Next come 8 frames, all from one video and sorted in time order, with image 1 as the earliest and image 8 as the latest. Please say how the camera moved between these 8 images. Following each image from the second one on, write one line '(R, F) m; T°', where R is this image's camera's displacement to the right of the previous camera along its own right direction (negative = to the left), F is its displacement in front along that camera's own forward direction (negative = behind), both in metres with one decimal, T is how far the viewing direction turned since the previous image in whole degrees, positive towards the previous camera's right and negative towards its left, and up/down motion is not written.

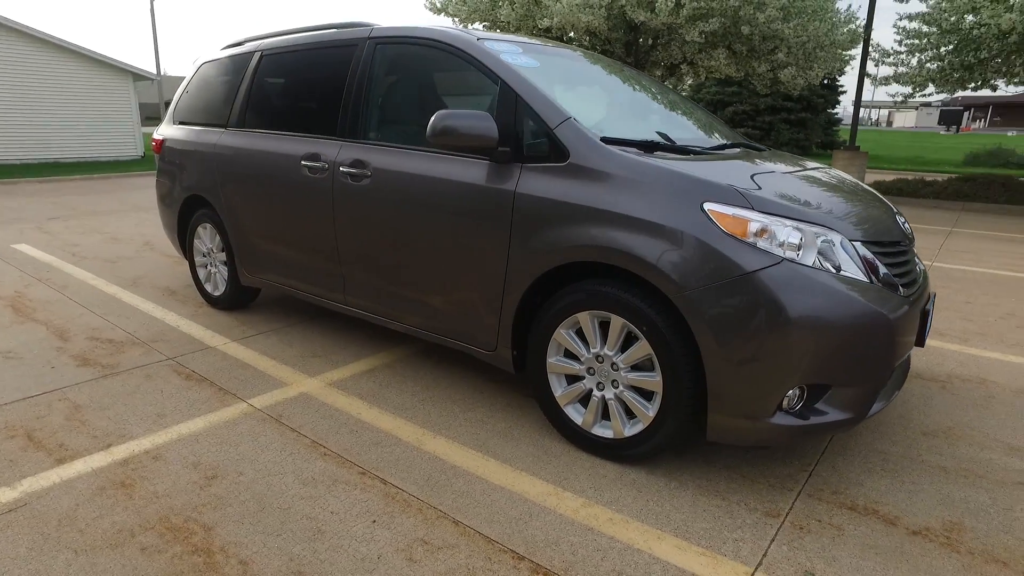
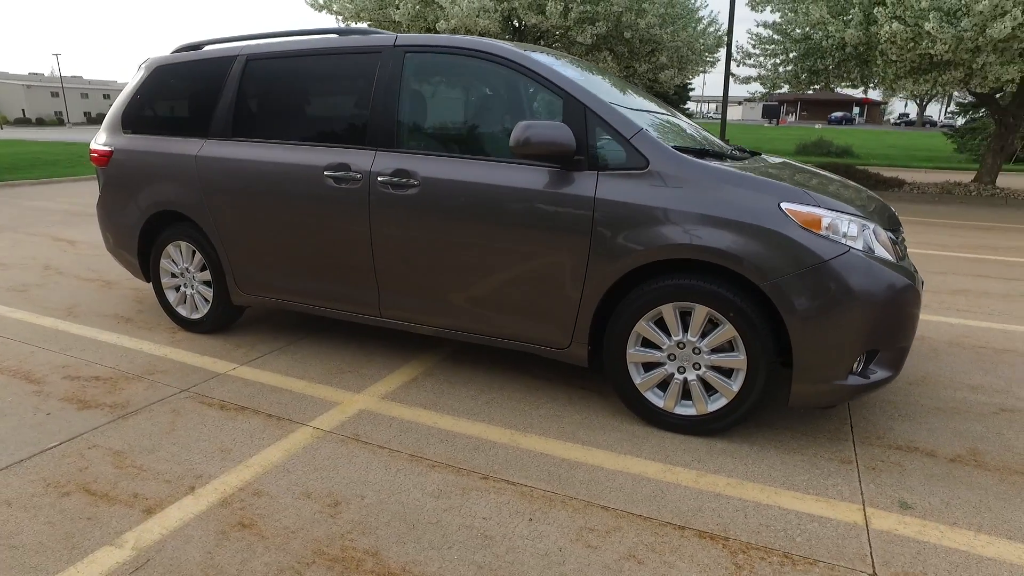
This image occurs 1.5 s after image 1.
(-1.1, 0.0) m; +13°
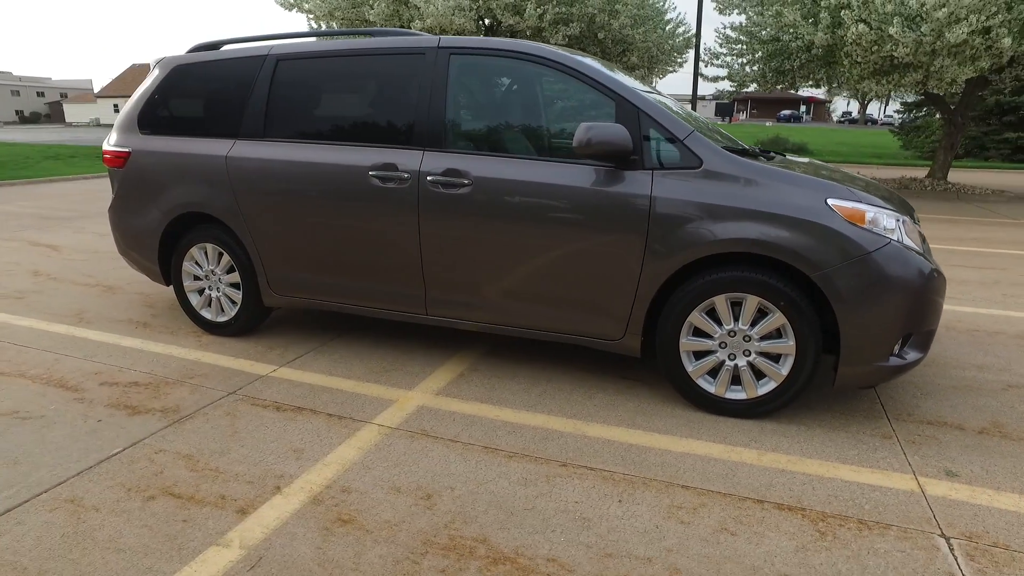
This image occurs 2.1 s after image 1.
(-0.6, -0.1) m; +4°
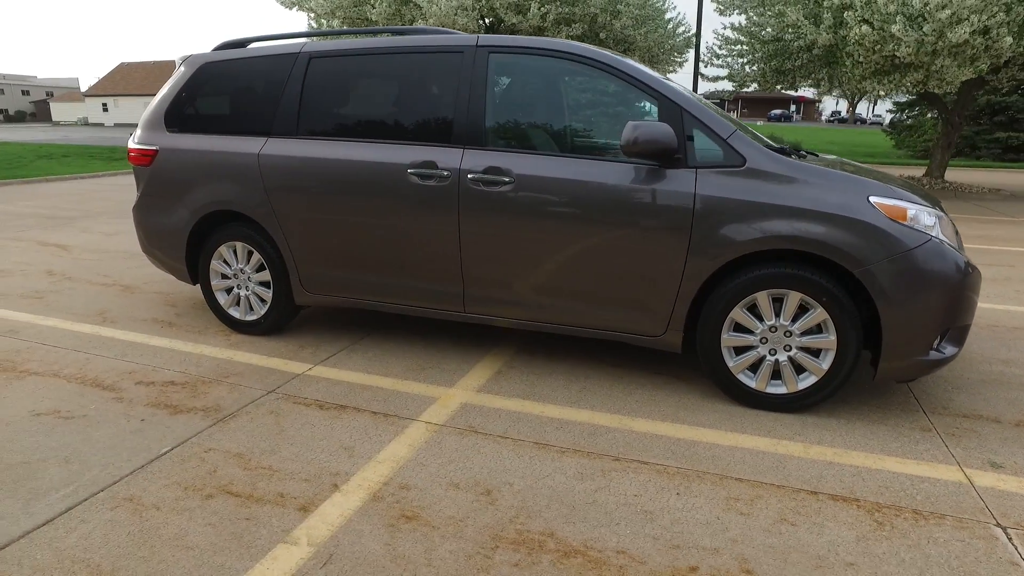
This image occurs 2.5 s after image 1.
(-0.3, 0.0) m; +1°
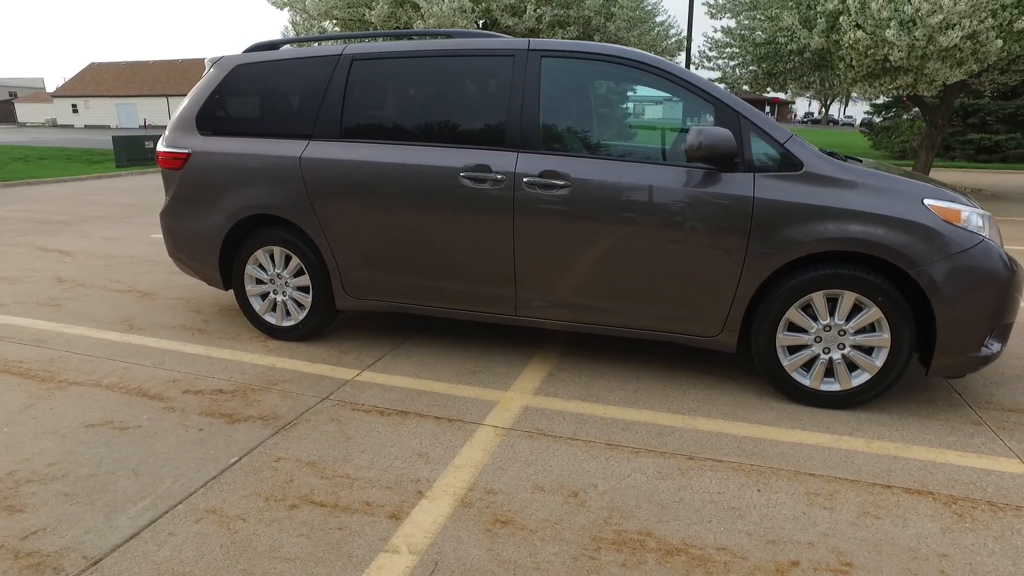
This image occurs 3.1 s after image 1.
(-0.5, 0.0) m; +2°
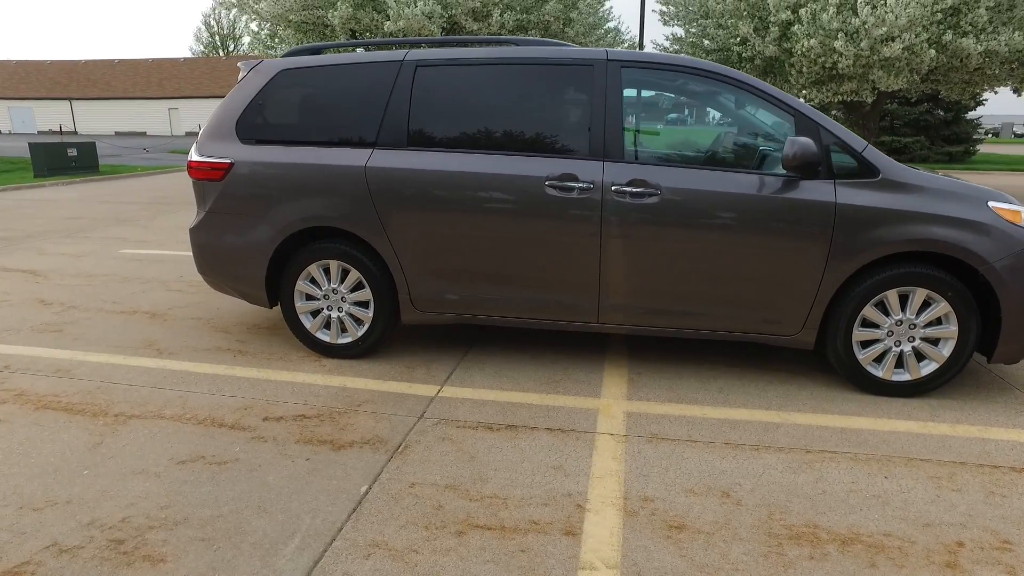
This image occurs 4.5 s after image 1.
(-1.0, +0.1) m; +7°
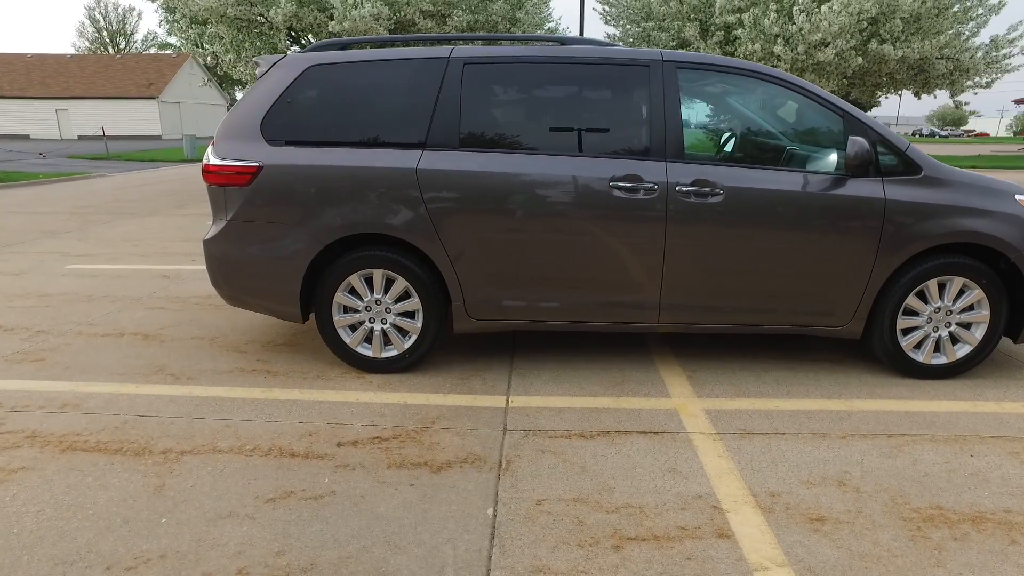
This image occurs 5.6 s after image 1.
(-0.9, +0.2) m; +8°
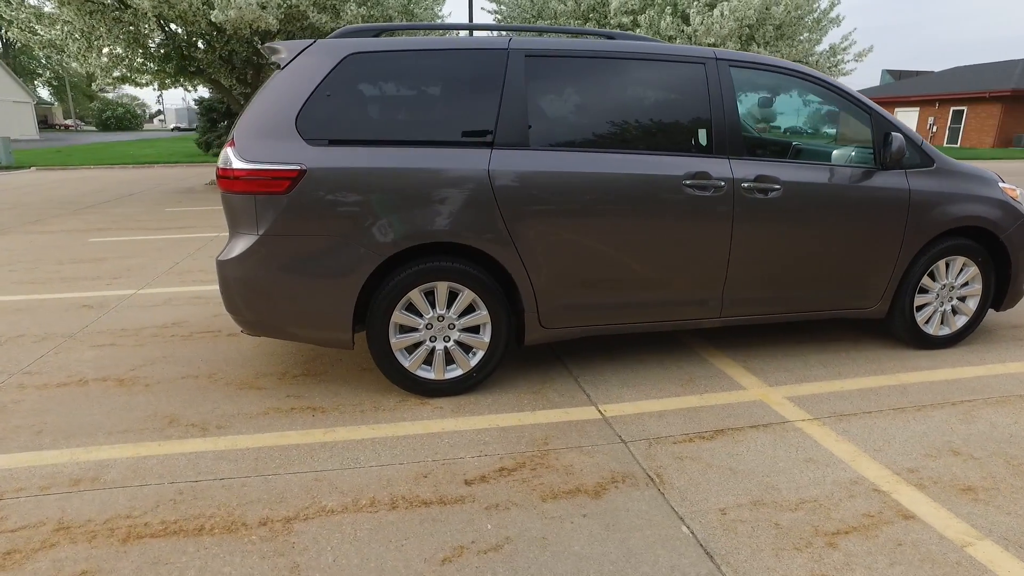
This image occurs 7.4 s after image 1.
(-1.3, +0.4) m; +14°
